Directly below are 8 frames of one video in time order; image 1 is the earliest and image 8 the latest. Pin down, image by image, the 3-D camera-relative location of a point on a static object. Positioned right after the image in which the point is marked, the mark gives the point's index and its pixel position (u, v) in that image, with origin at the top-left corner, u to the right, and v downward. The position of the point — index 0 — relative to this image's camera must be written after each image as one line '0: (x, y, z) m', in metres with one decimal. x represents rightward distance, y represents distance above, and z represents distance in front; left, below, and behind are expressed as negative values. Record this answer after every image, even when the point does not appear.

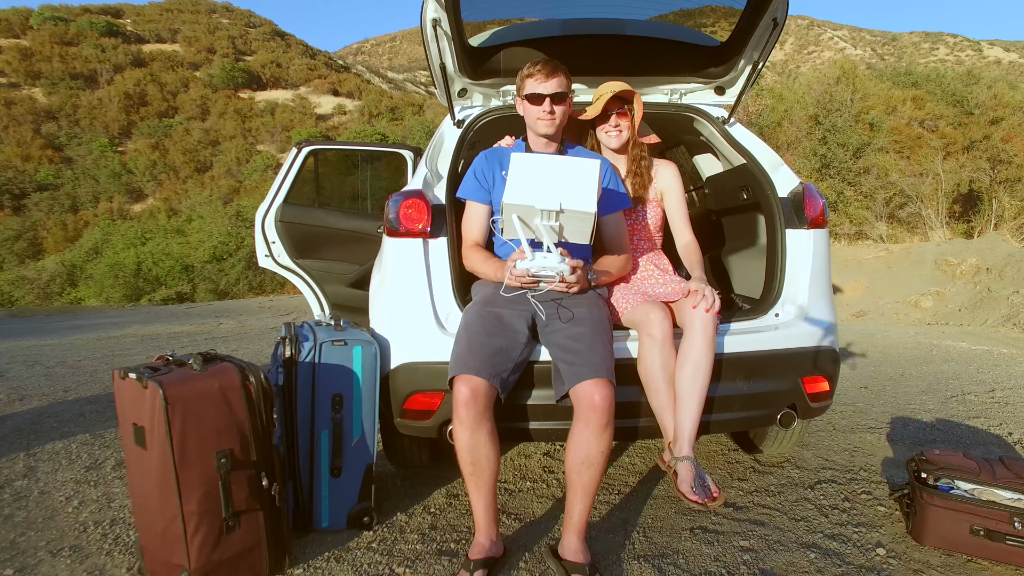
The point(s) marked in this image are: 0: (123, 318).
0: (-2.4, -0.2, +4.5) m
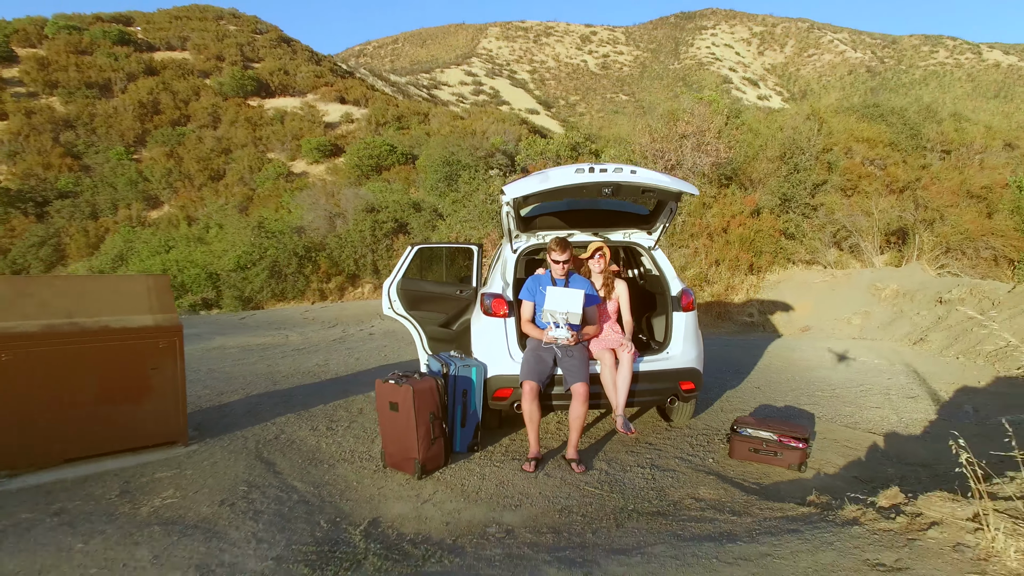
0: (-2.4, -0.3, +5.3) m
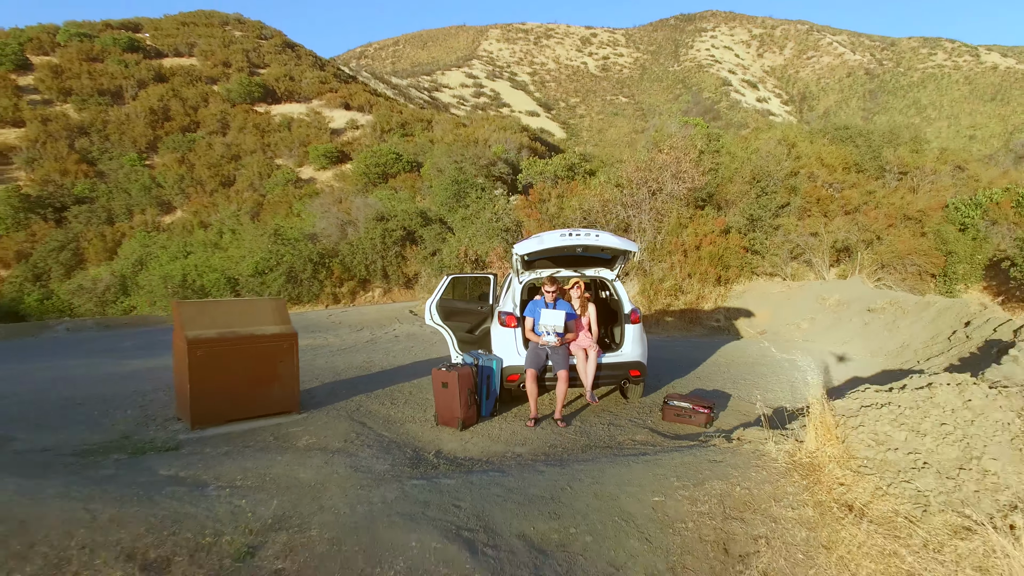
0: (-2.3, -0.3, +6.1) m
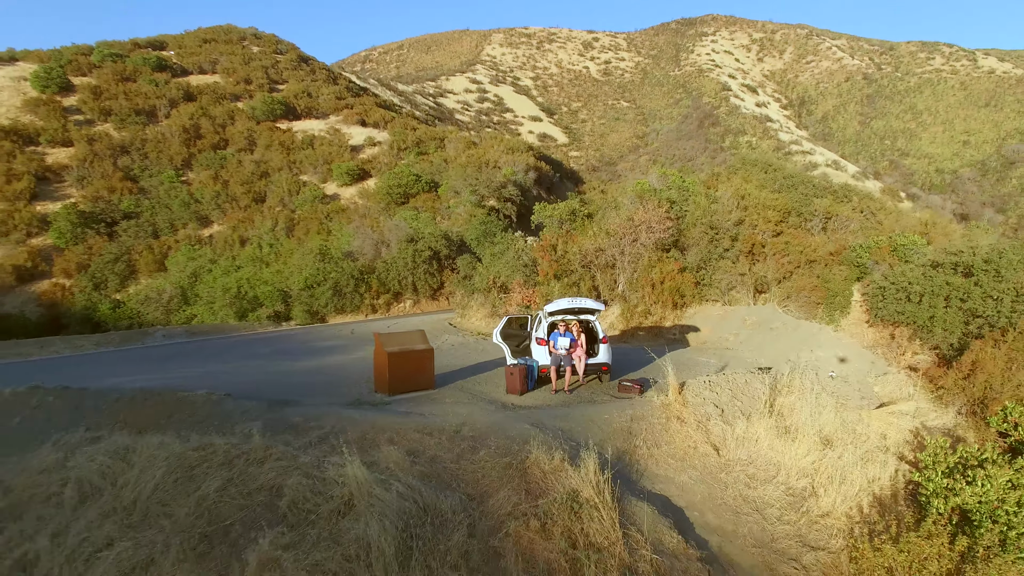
0: (-2.1, -0.6, +8.2) m
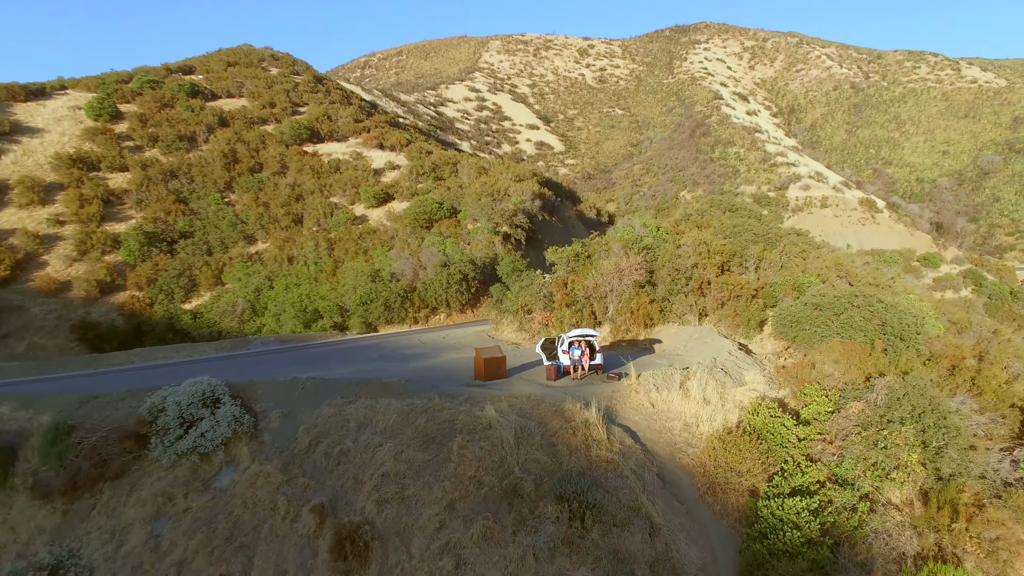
0: (-1.7, -1.0, +11.8) m
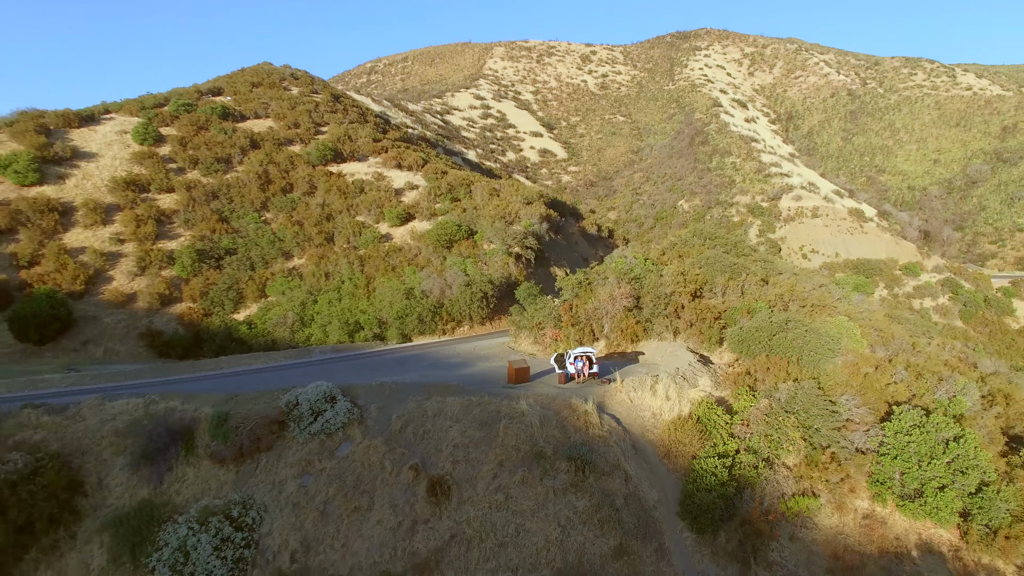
0: (-1.3, -1.5, +15.1) m
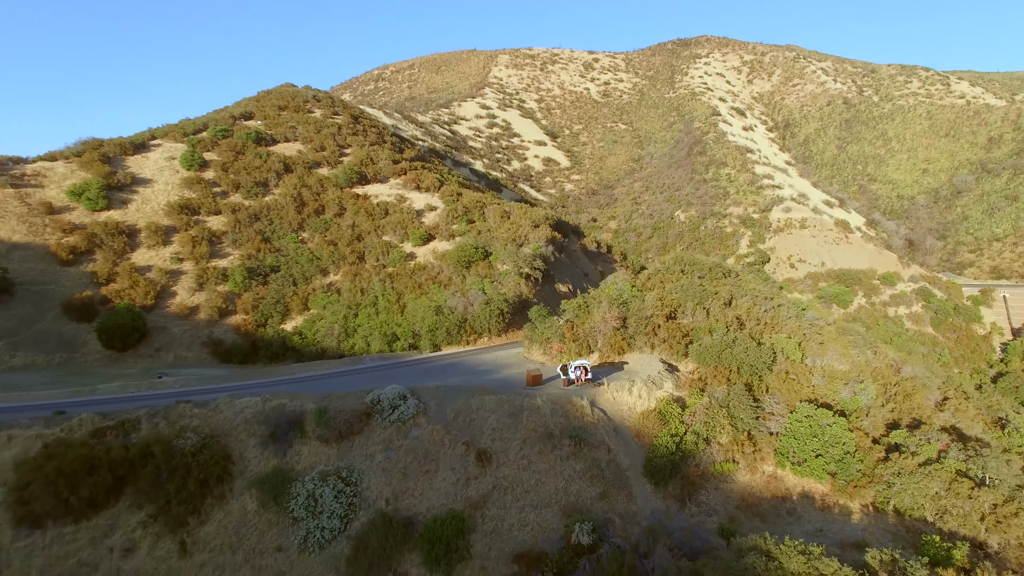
0: (-0.9, -2.1, +19.3) m
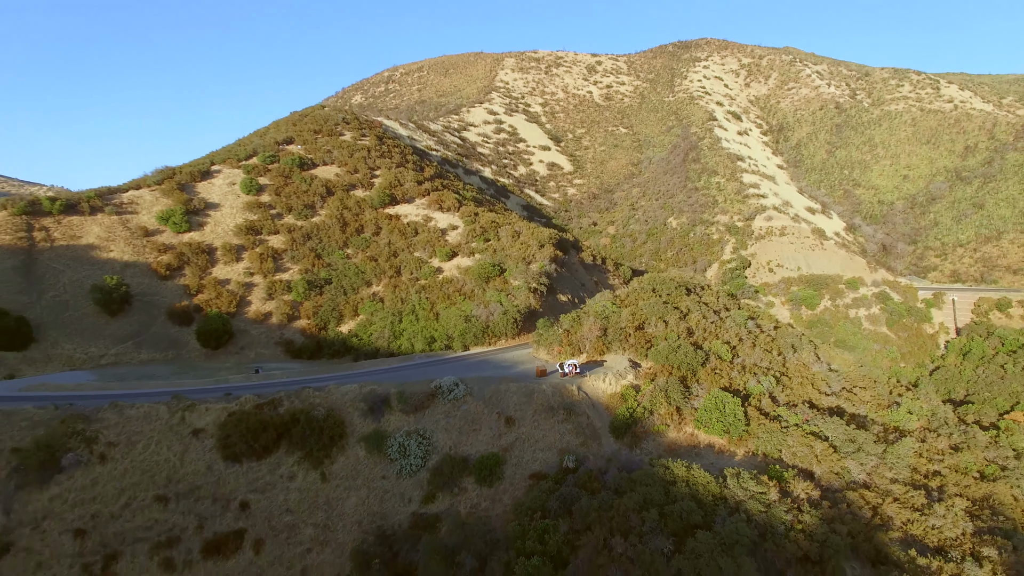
0: (-0.4, -2.9, +26.9) m
